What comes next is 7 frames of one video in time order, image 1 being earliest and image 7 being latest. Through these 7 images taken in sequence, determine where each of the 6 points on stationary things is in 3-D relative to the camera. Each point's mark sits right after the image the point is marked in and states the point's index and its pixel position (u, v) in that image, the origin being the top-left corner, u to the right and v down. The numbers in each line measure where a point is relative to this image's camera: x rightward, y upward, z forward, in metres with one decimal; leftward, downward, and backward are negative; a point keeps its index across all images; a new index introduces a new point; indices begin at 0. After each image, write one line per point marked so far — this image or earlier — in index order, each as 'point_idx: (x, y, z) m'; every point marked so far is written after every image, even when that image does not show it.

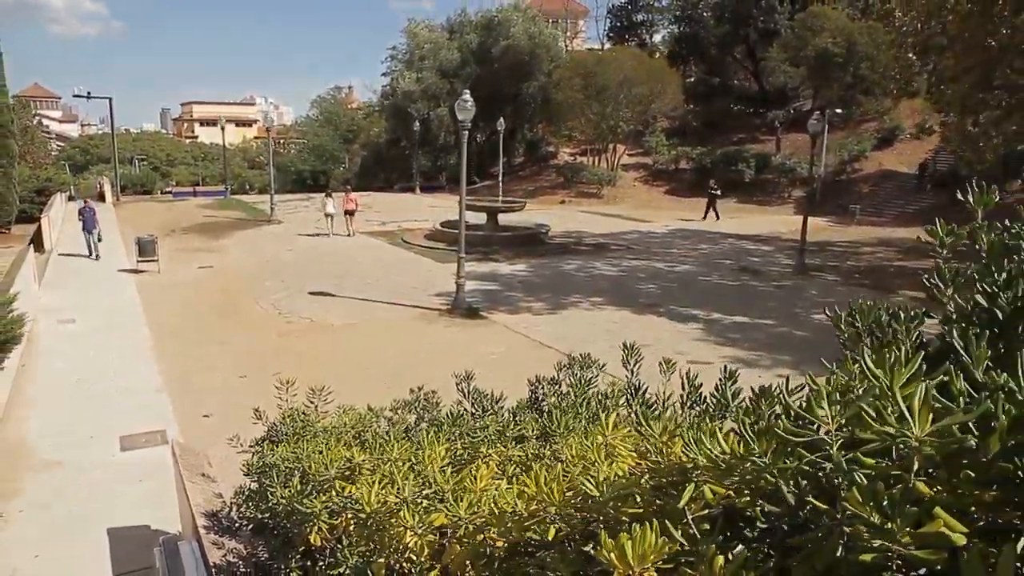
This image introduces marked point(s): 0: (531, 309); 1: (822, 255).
0: (+0.3, -0.3, +11.3) m
1: (+8.0, +0.9, +17.9) m
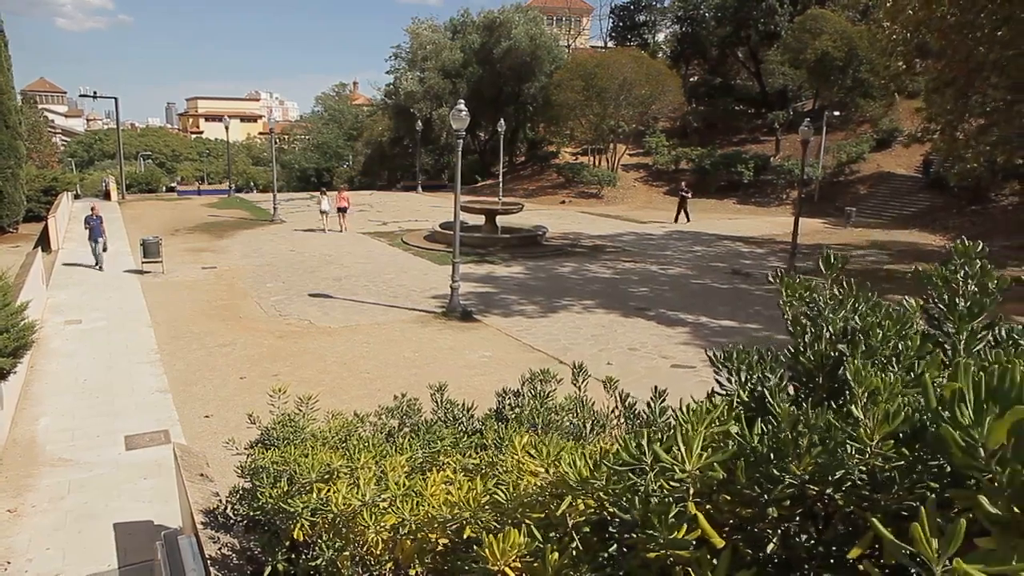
0: (+0.2, -0.4, +11.6) m
1: (+7.9, +0.8, +18.2) m
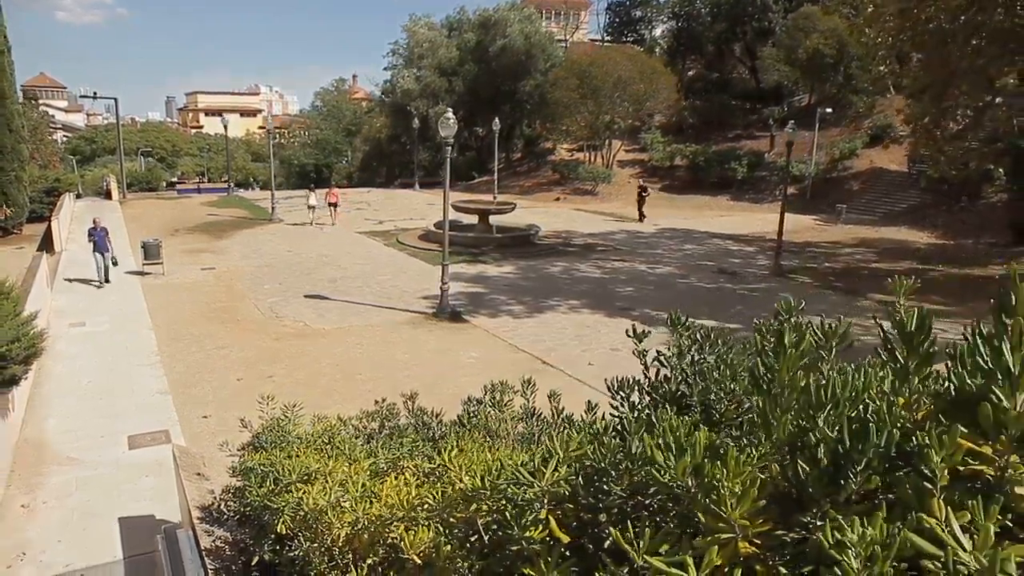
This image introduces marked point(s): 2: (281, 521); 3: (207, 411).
0: (0.0, -0.4, +12.0) m
1: (+7.7, +0.9, +18.6) m
2: (-0.9, -0.9, +2.8) m
3: (-3.2, -1.3, +7.3) m
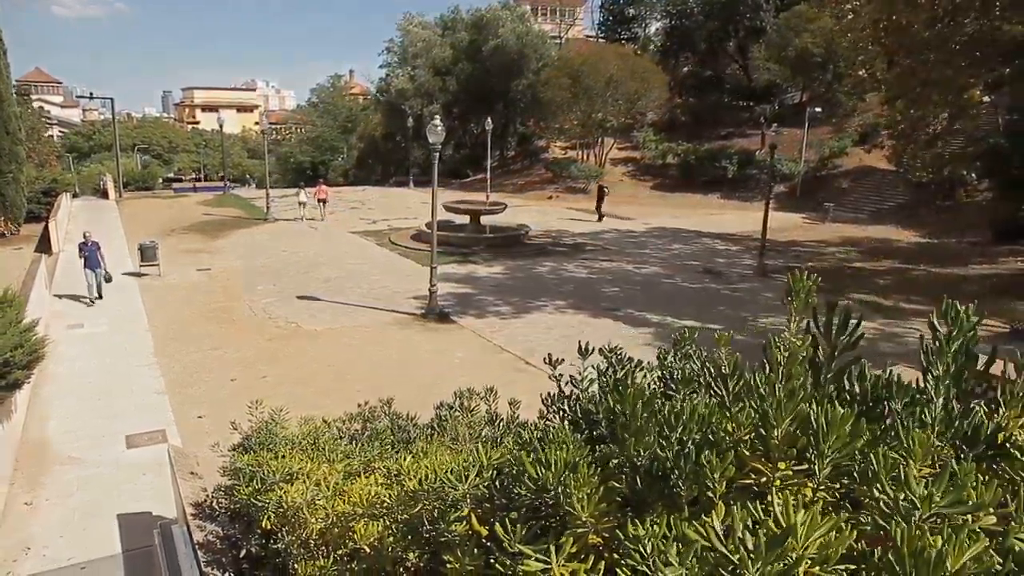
0: (-0.2, -0.4, +12.4) m
1: (+7.4, +0.9, +18.9) m
2: (-1.1, -1.0, +3.2) m
3: (-3.4, -1.4, +7.7) m
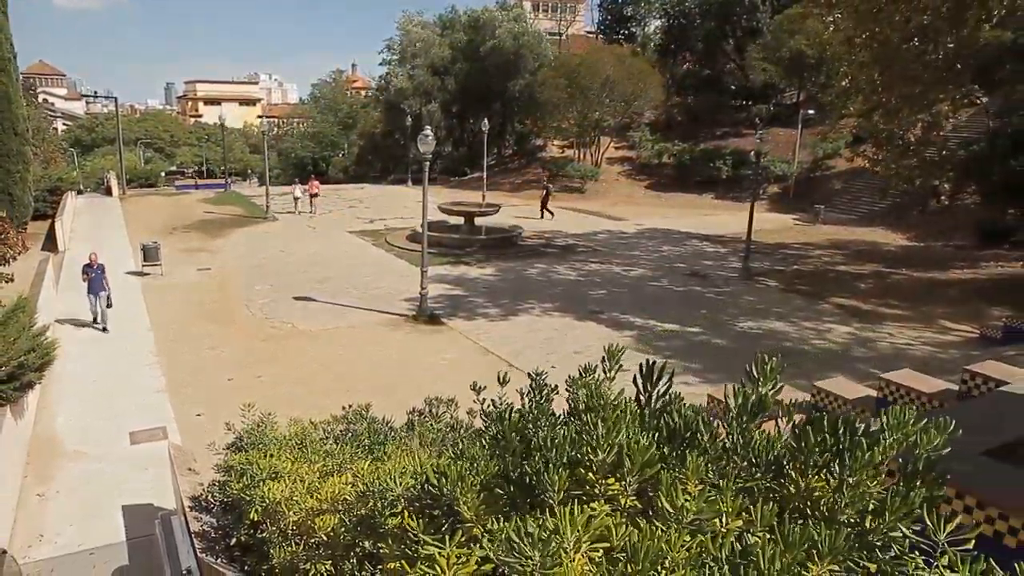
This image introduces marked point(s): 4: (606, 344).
0: (-0.4, -0.5, +12.9) m
1: (+7.2, +0.8, +19.4) m
2: (-1.4, -1.2, +3.7) m
3: (-3.7, -1.4, +8.2) m
4: (+1.5, -0.9, +11.3) m
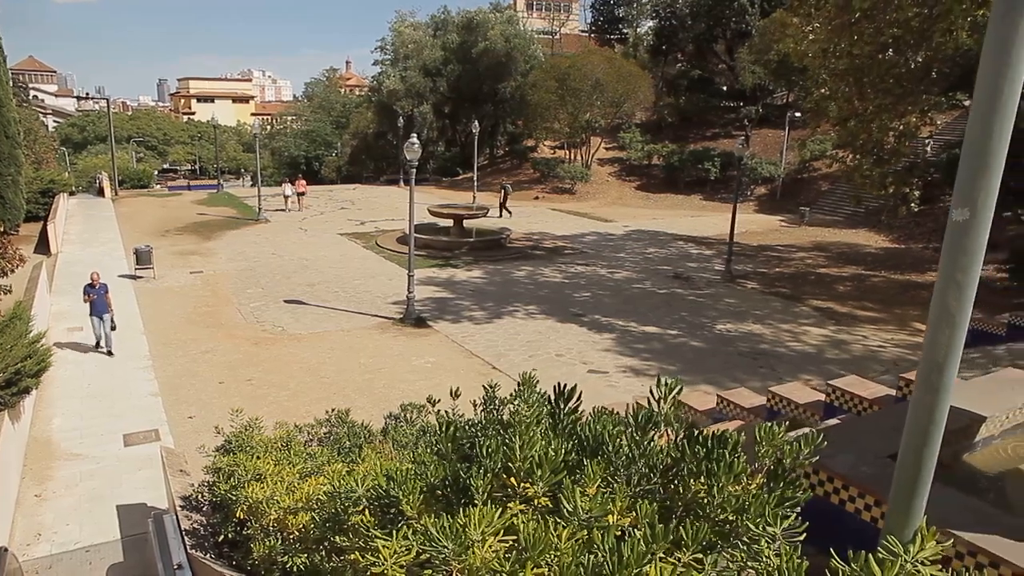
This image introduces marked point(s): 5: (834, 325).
0: (-0.7, -0.6, +13.2) m
1: (+6.9, +0.8, +19.8) m
2: (-1.6, -1.3, +4.0) m
3: (-3.9, -1.5, +8.5) m
4: (+1.3, -1.0, +11.7) m
5: (+6.4, -0.7, +13.8) m
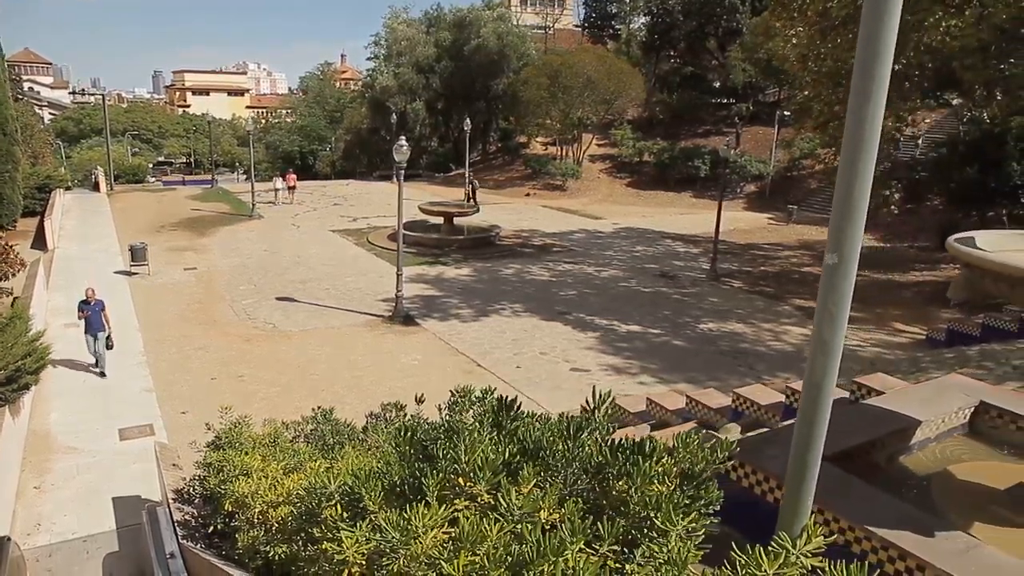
0: (-1.0, -0.5, +13.5) m
1: (+6.6, +0.8, +20.1) m
2: (-1.8, -1.3, +4.3) m
3: (-4.2, -1.5, +8.8) m
4: (+1.0, -1.0, +12.0) m
5: (+6.1, -0.7, +14.2) m
